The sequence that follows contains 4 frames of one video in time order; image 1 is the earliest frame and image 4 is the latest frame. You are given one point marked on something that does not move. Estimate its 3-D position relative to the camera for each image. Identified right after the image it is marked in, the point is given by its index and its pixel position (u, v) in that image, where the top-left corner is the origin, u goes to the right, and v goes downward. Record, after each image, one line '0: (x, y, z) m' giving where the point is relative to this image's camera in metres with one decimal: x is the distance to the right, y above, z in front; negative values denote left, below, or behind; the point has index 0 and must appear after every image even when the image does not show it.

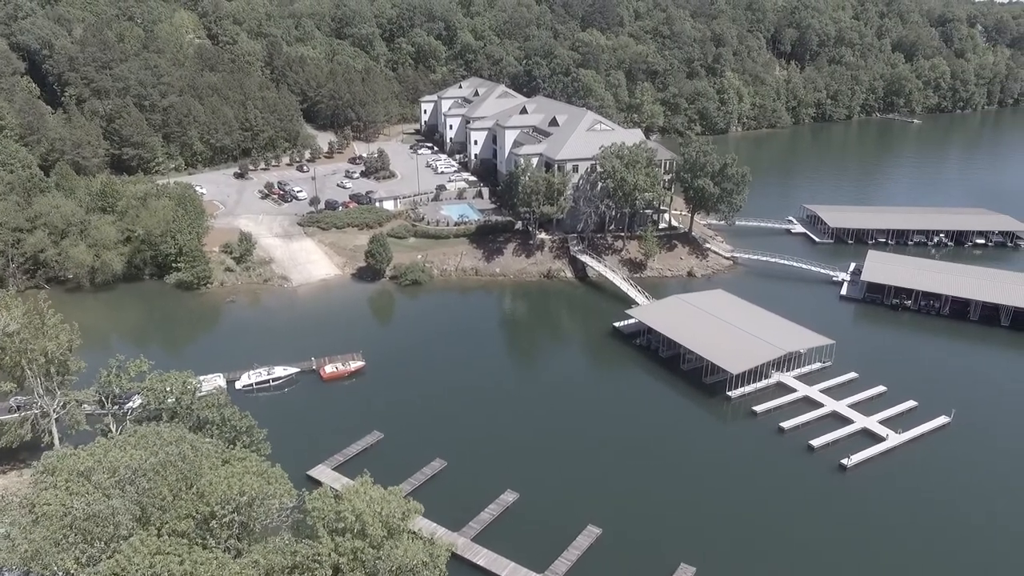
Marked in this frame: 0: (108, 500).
0: (-10.2, -5.5, +17.6) m
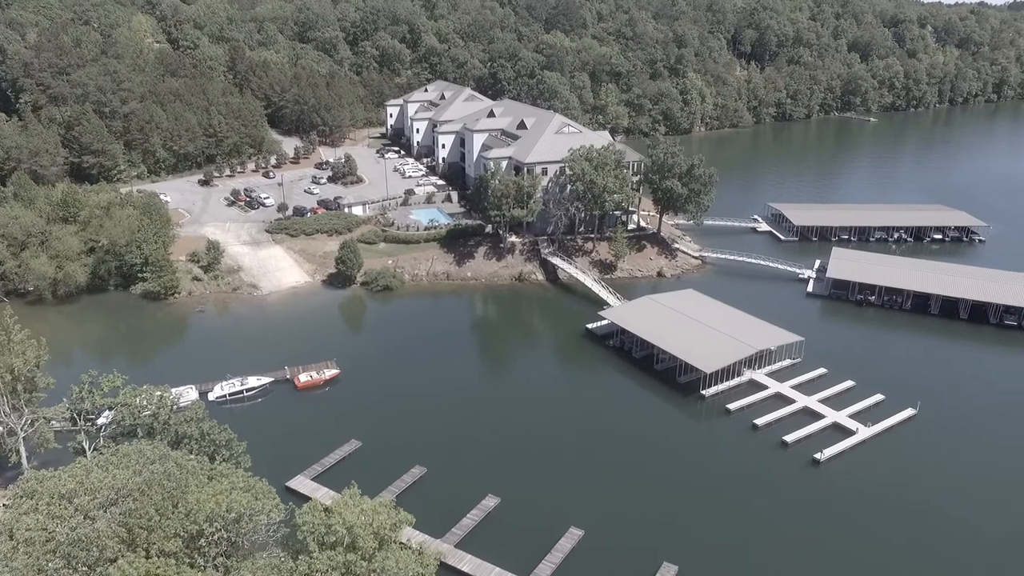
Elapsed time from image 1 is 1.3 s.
0: (-10.5, -5.9, +17.3) m
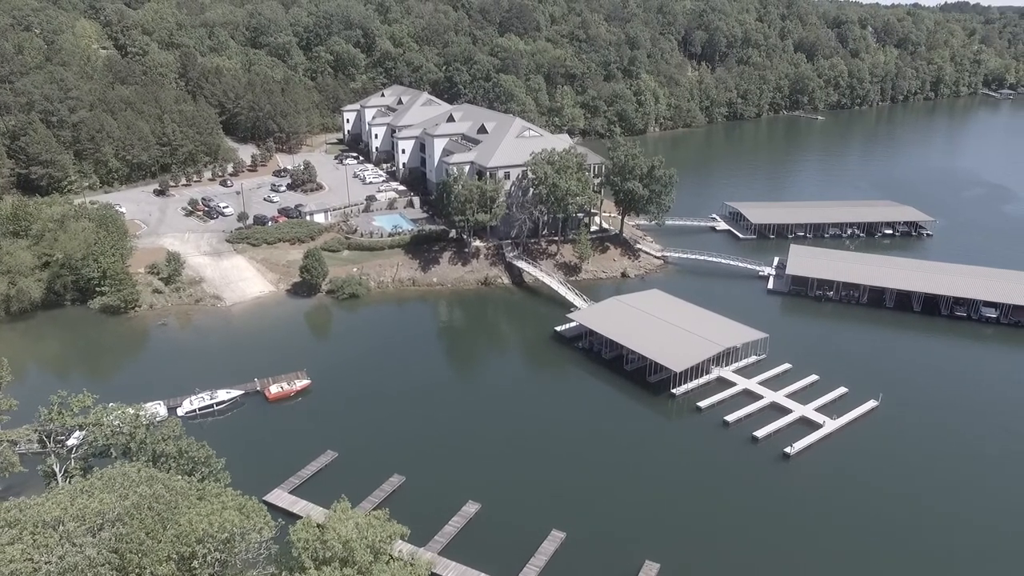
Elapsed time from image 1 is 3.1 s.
0: (-10.7, -6.5, +16.9) m
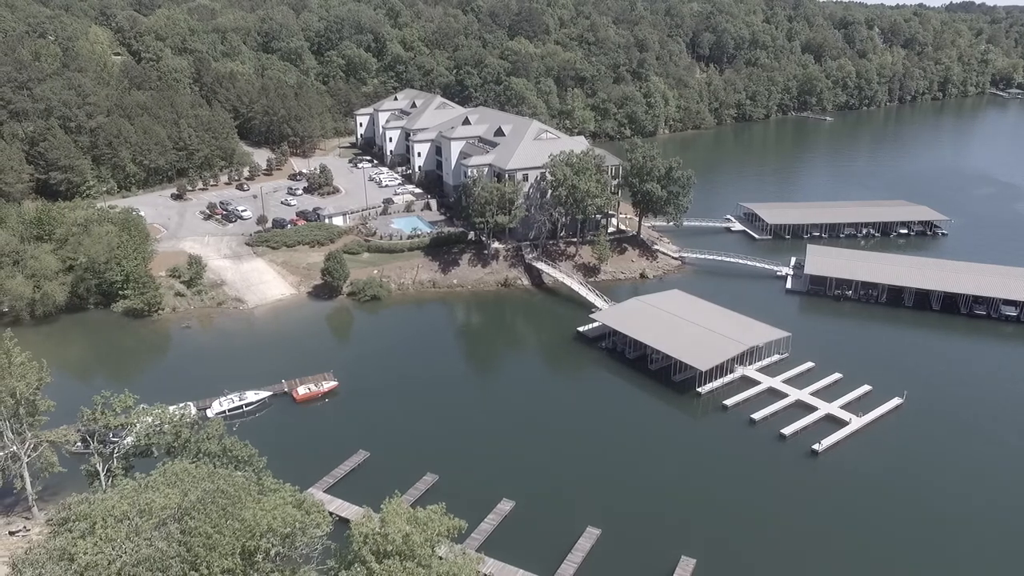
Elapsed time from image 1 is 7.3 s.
0: (-9.4, -6.4, +17.2) m
